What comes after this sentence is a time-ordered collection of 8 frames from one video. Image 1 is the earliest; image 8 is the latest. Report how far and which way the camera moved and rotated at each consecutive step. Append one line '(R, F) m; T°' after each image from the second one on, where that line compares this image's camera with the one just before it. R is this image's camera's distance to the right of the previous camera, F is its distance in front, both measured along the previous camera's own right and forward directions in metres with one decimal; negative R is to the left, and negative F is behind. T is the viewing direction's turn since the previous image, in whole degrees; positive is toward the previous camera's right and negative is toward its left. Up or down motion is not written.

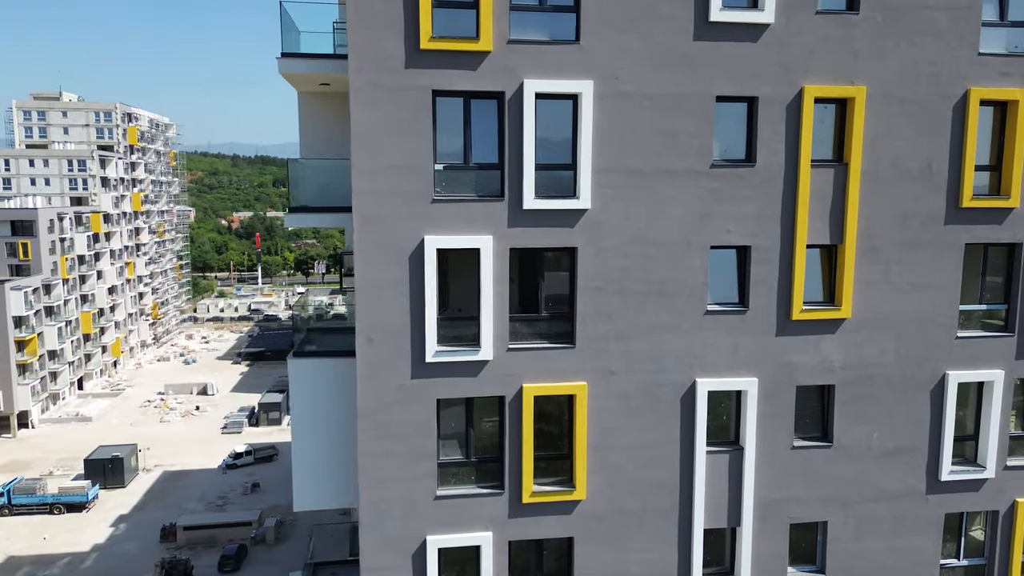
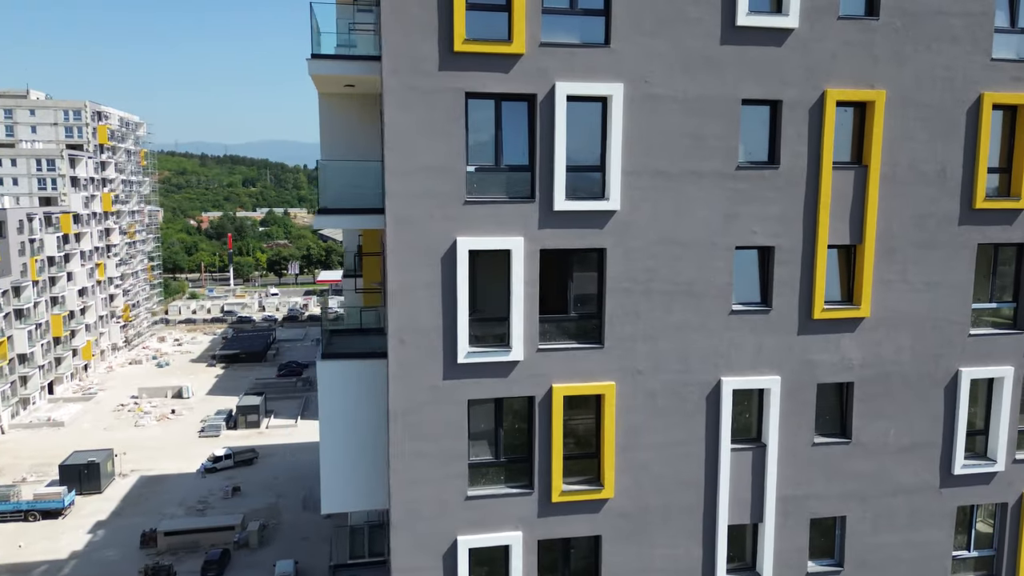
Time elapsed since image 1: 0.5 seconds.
(-0.9, -0.1) m; +2°
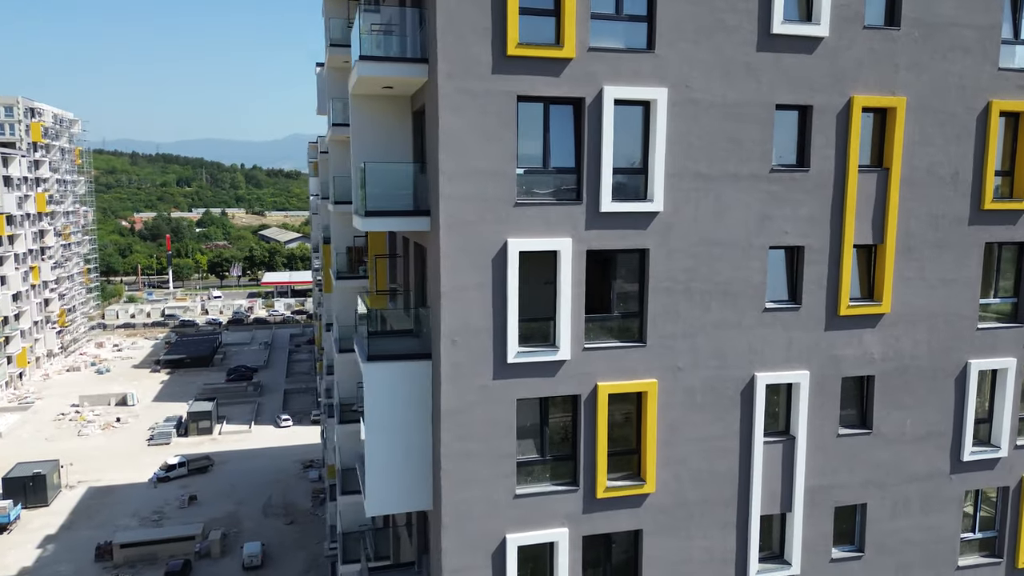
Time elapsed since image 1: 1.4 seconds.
(-1.6, -0.1) m; +4°
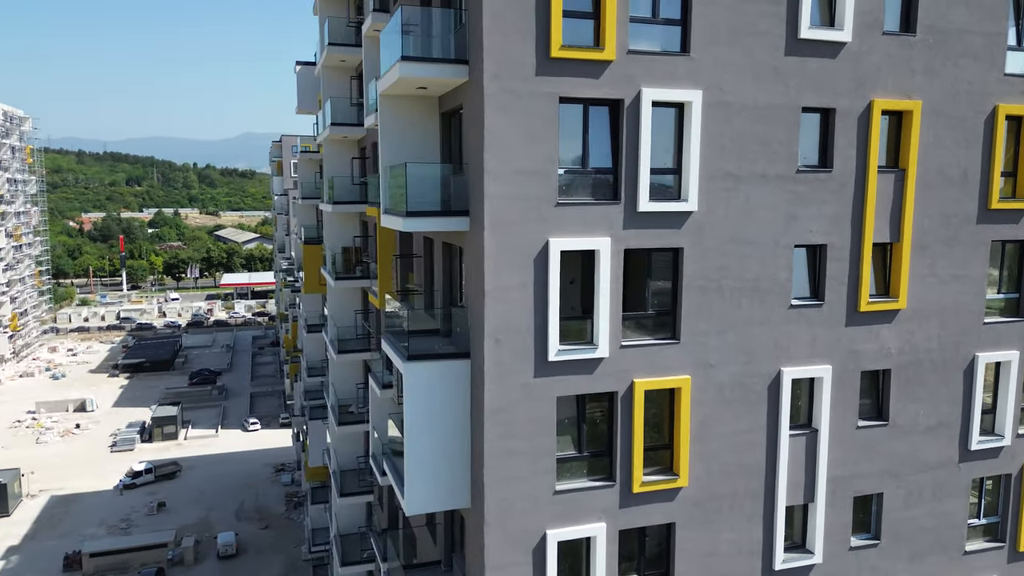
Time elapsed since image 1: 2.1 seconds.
(-1.2, -0.1) m; +3°
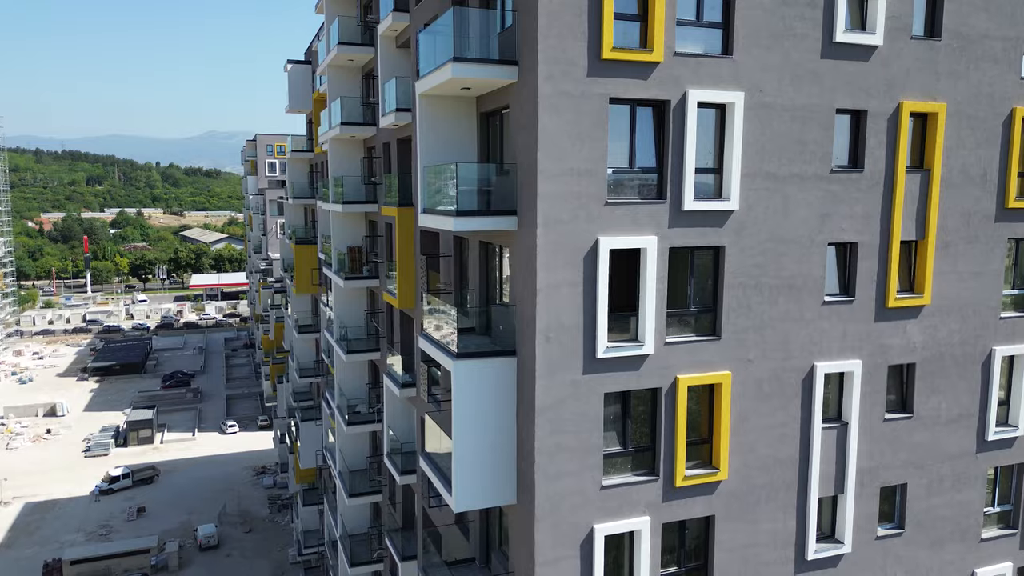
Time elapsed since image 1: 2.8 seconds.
(-1.2, -0.1) m; +2°
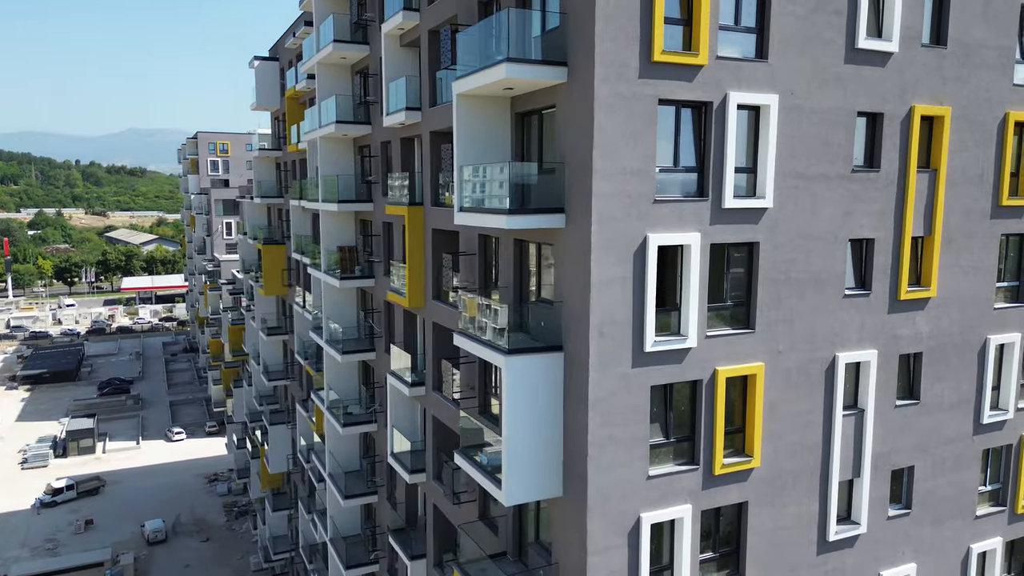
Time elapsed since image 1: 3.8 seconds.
(-1.8, -0.1) m; +5°
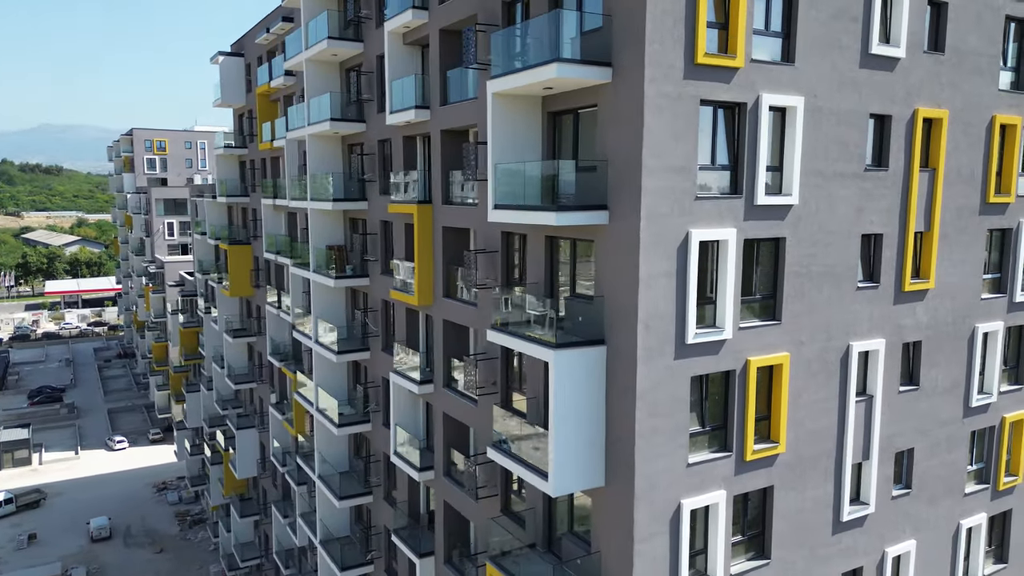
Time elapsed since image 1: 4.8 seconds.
(-1.8, -0.1) m; +5°
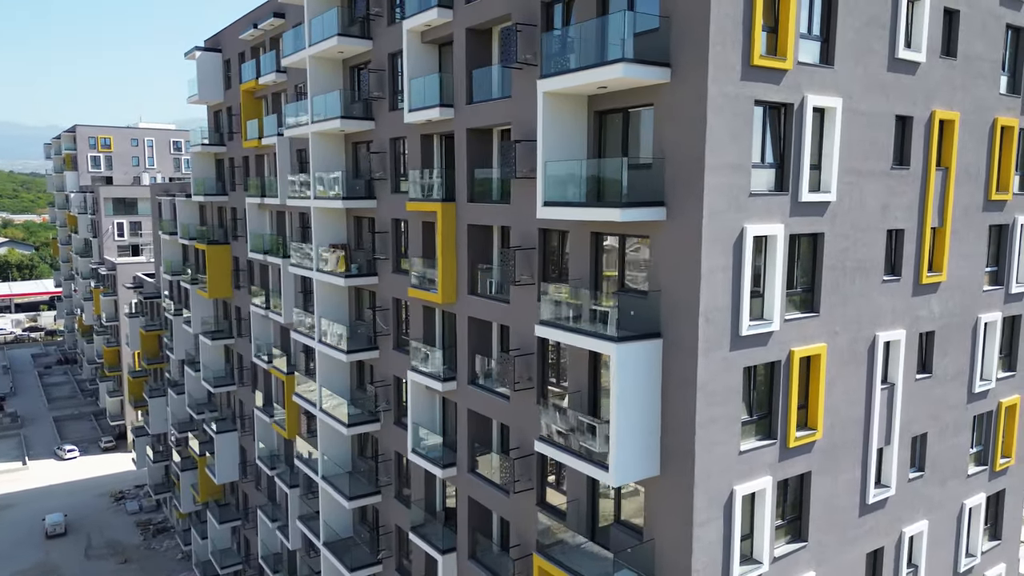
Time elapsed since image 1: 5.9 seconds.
(-1.9, -0.1) m; +4°
